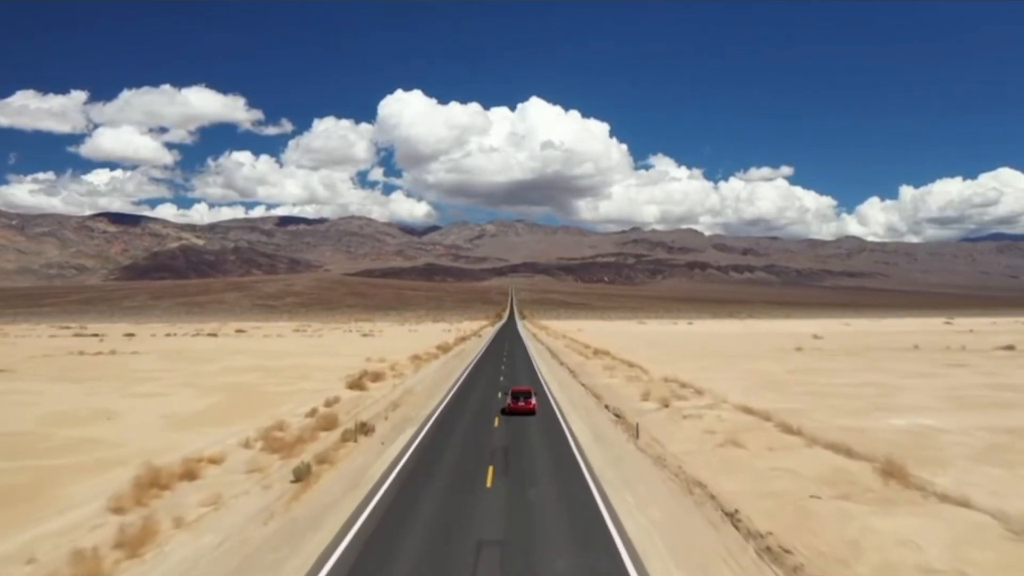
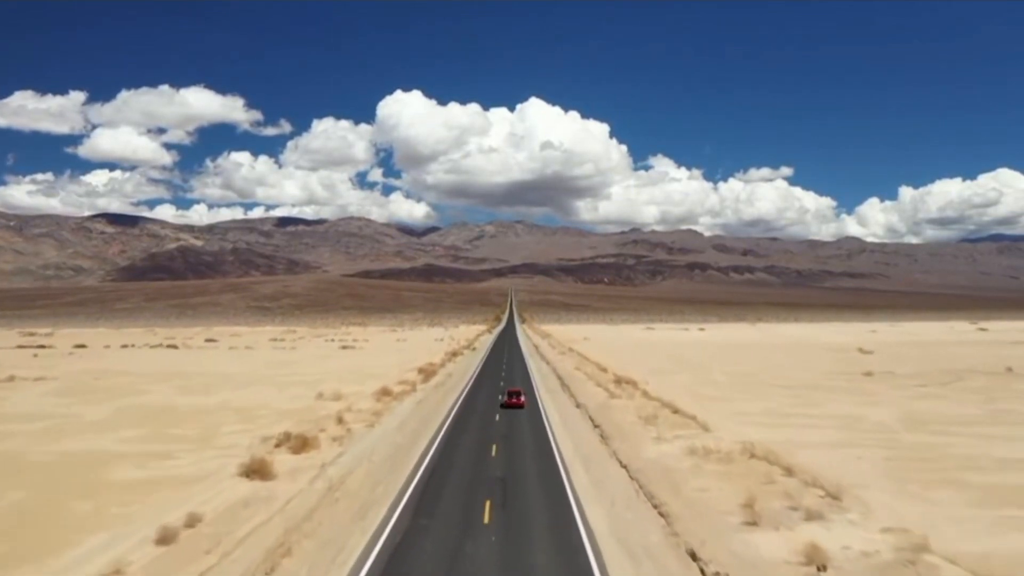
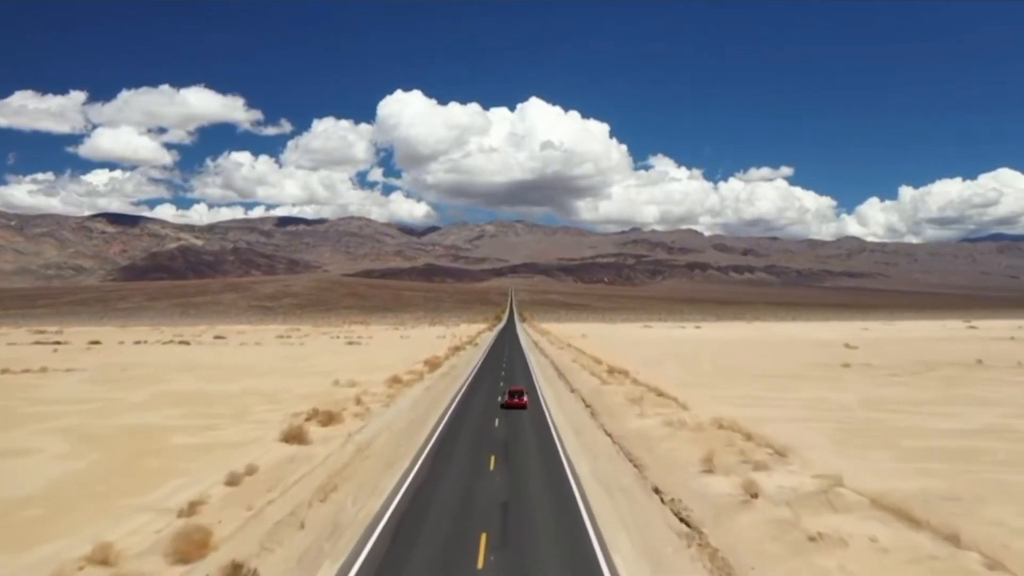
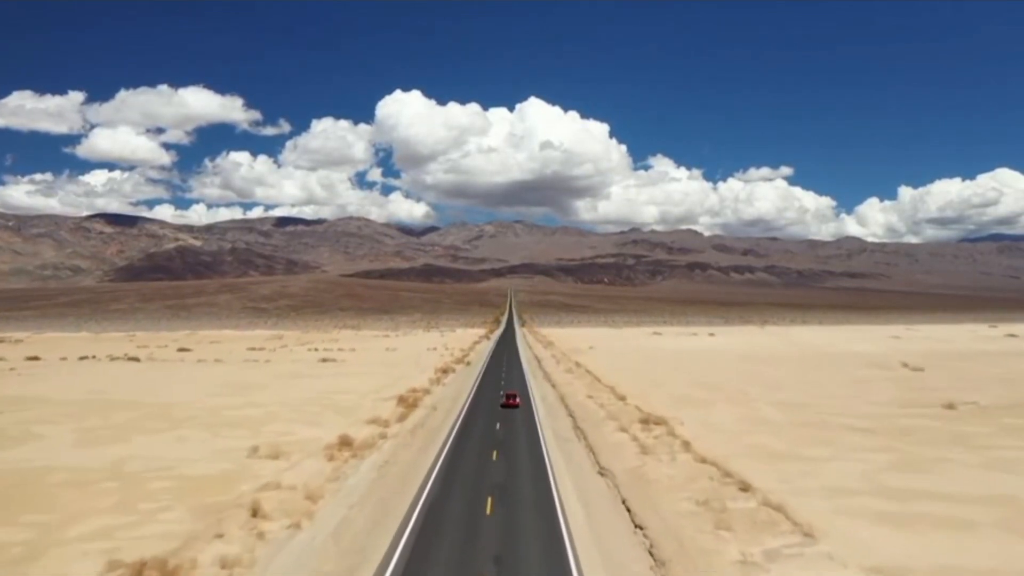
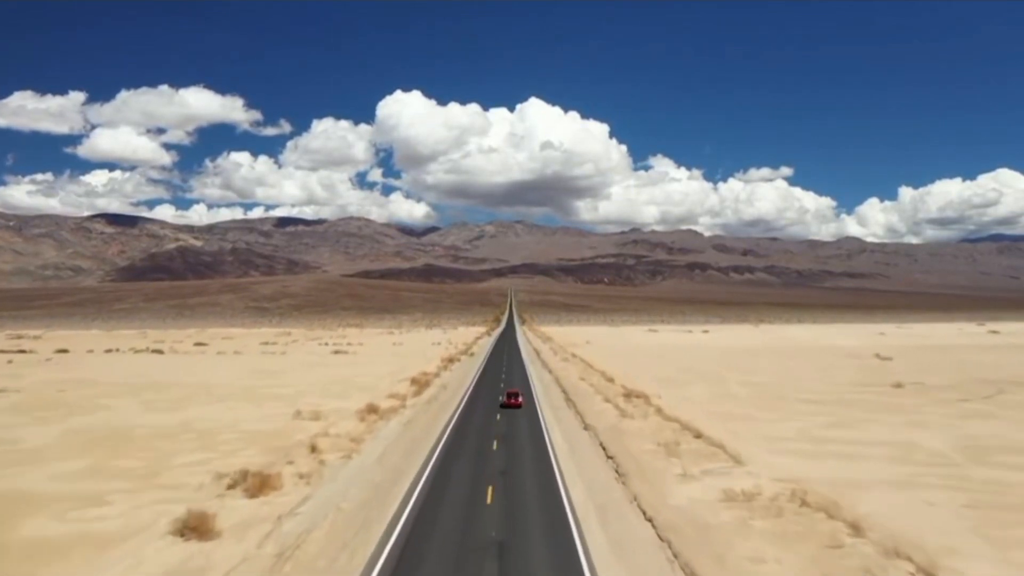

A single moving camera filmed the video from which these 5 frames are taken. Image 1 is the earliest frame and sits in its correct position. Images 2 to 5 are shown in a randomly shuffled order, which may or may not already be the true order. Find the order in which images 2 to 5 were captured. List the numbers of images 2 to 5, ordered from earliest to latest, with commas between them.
3, 2, 5, 4
